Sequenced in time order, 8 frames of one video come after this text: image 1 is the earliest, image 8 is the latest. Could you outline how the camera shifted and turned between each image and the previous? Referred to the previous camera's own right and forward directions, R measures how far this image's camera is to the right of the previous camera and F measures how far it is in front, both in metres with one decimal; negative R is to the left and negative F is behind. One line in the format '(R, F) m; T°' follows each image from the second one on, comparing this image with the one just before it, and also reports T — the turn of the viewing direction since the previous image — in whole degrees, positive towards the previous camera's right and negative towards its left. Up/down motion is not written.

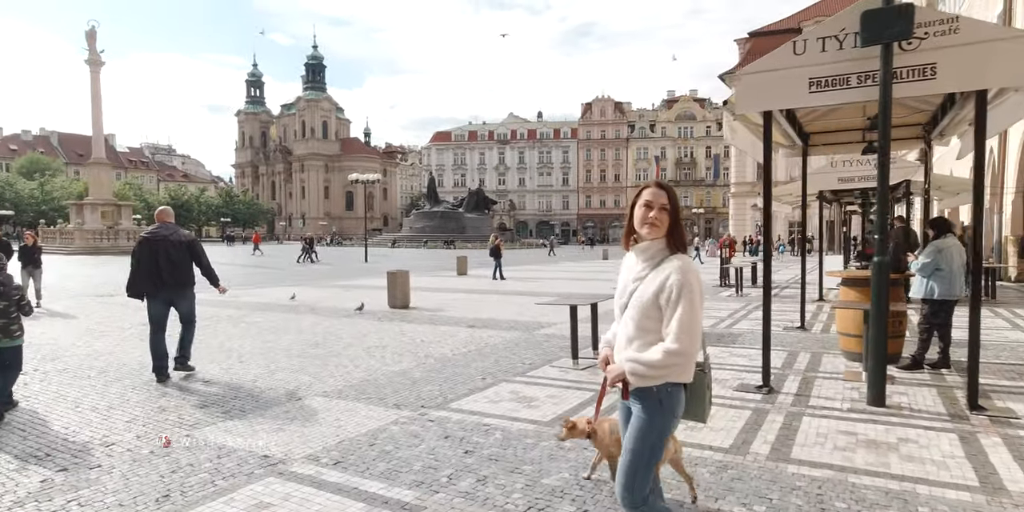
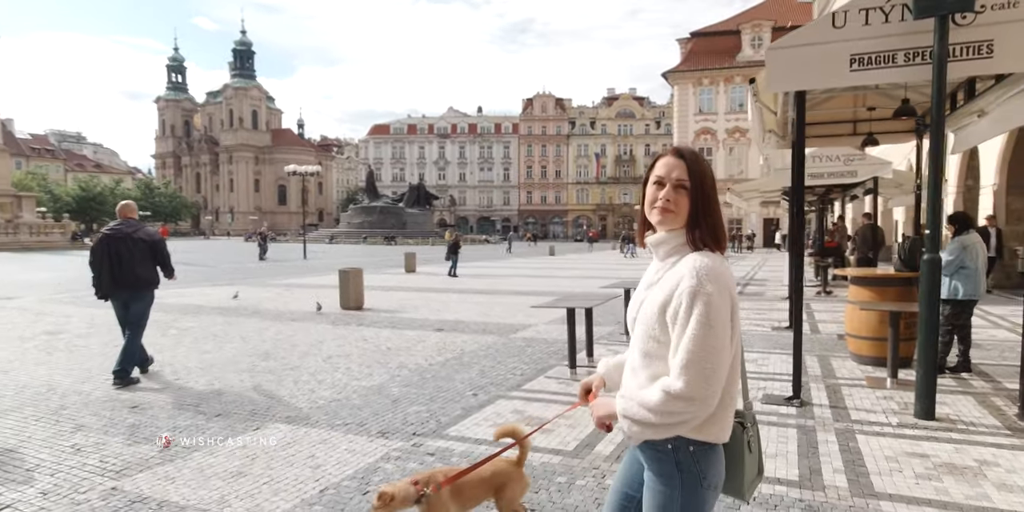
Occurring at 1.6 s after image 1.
(-0.6, +0.9) m; +6°
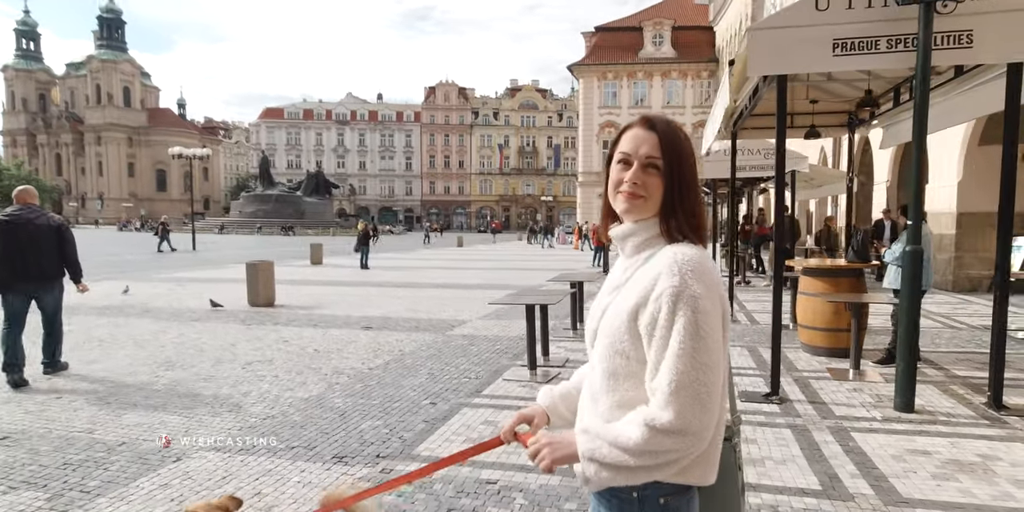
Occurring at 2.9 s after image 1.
(-0.6, +0.6) m; +10°
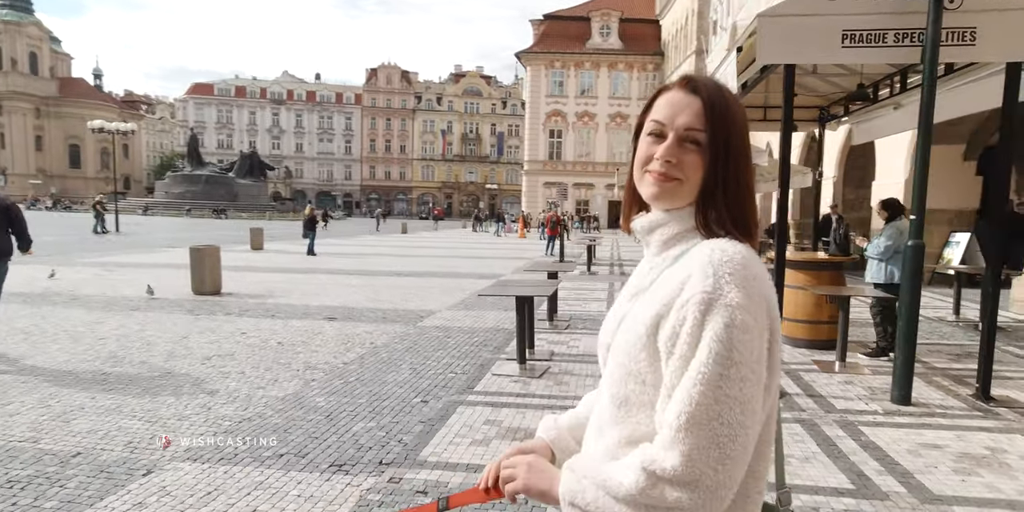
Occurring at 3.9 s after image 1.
(-0.5, +0.3) m; +6°
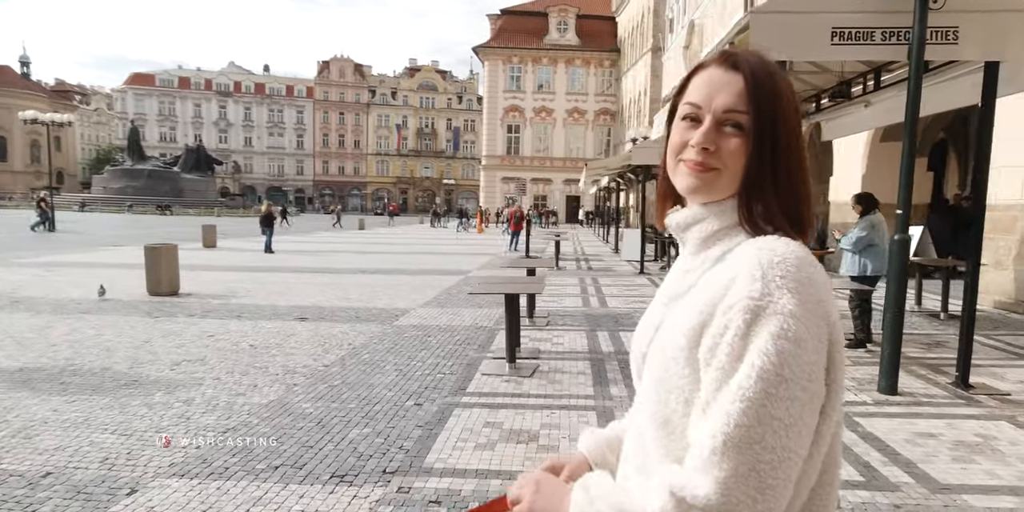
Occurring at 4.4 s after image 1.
(-0.3, +0.1) m; +4°
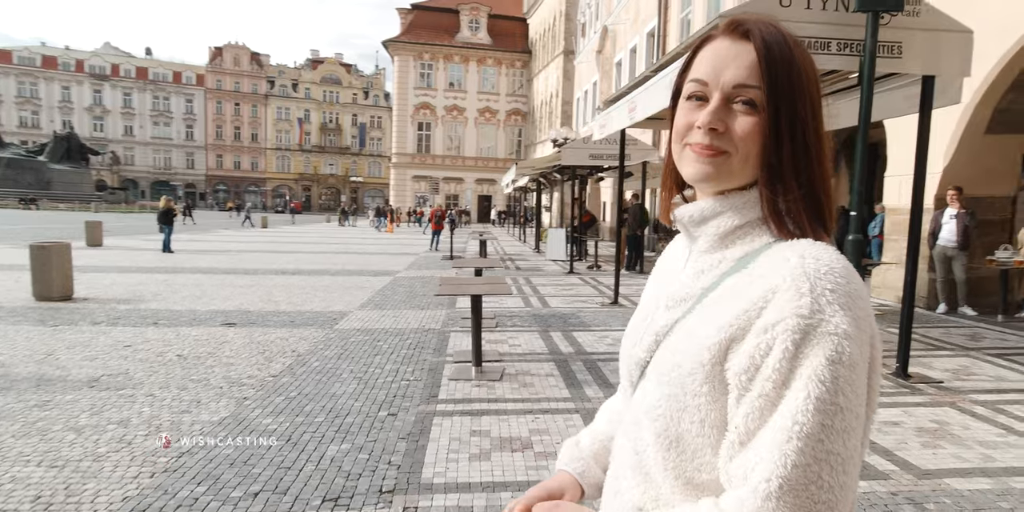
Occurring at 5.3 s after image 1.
(-0.6, +0.2) m; +9°
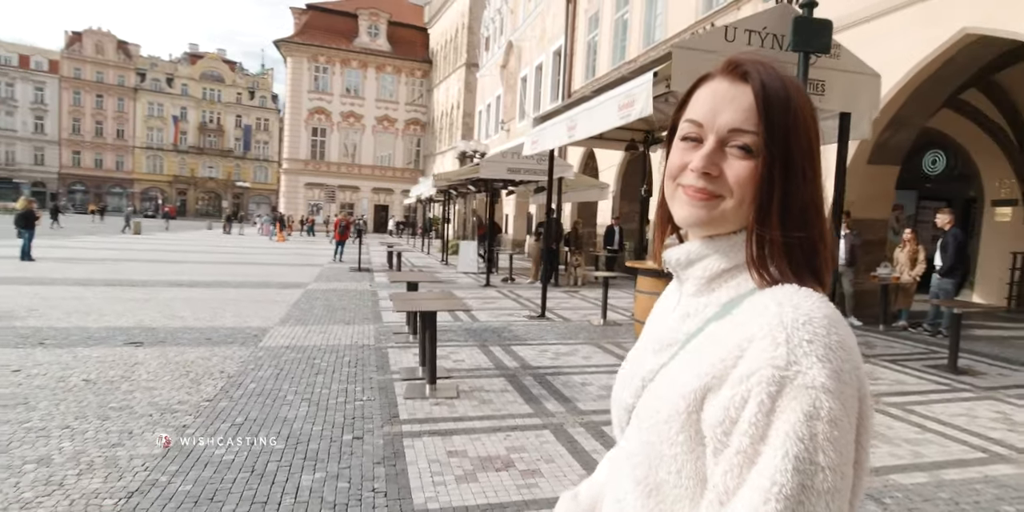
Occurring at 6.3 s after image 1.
(-0.6, +0.1) m; +11°
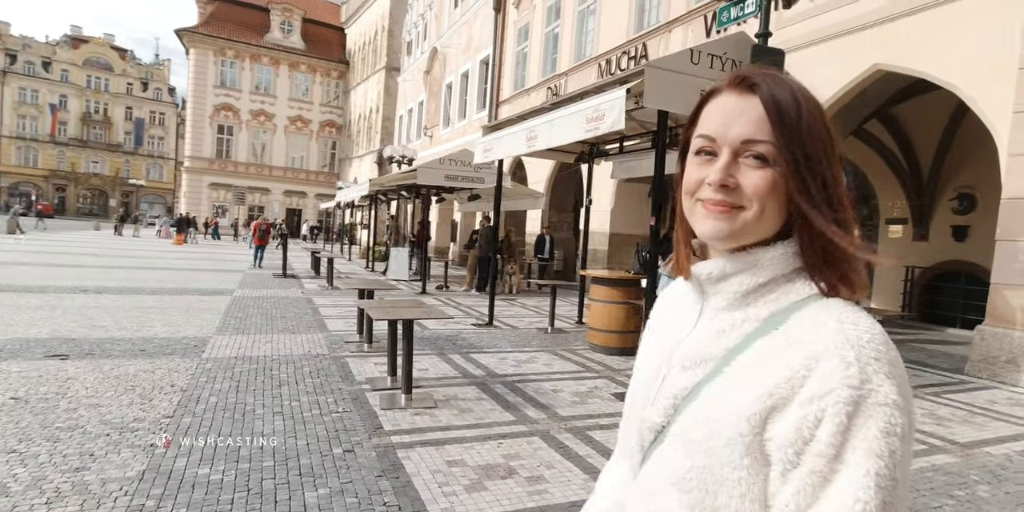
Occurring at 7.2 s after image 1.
(-0.6, 0.0) m; +9°
